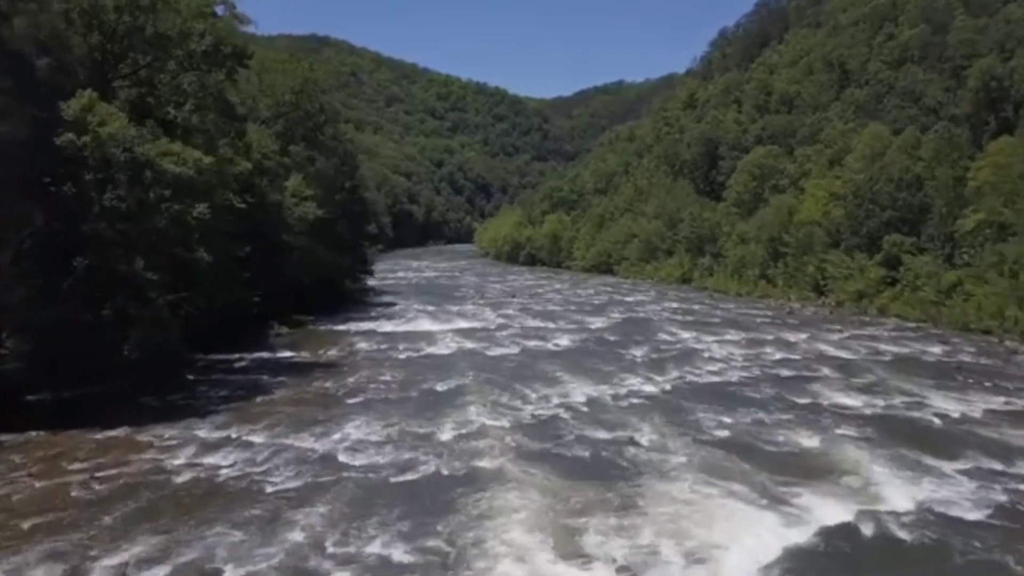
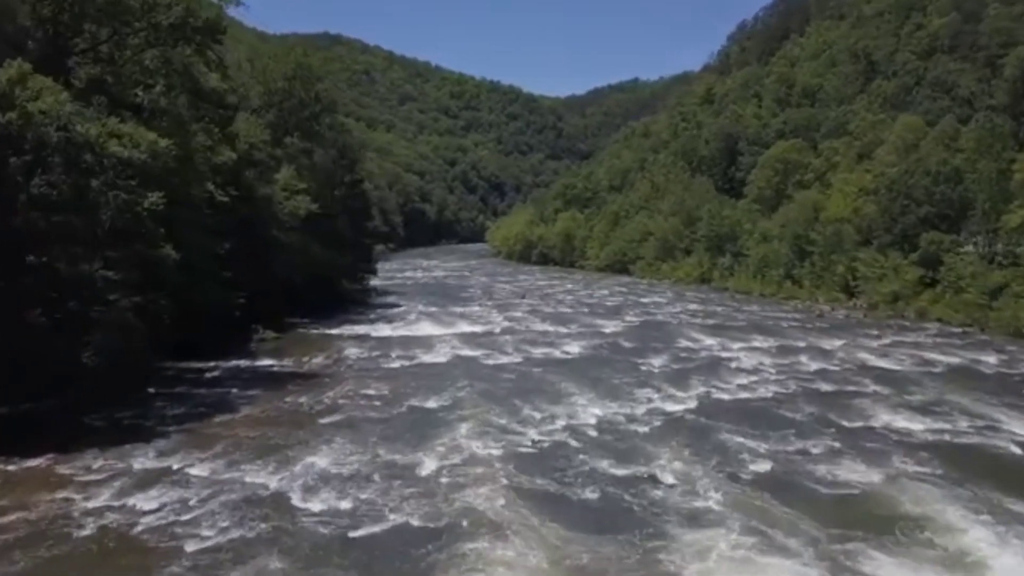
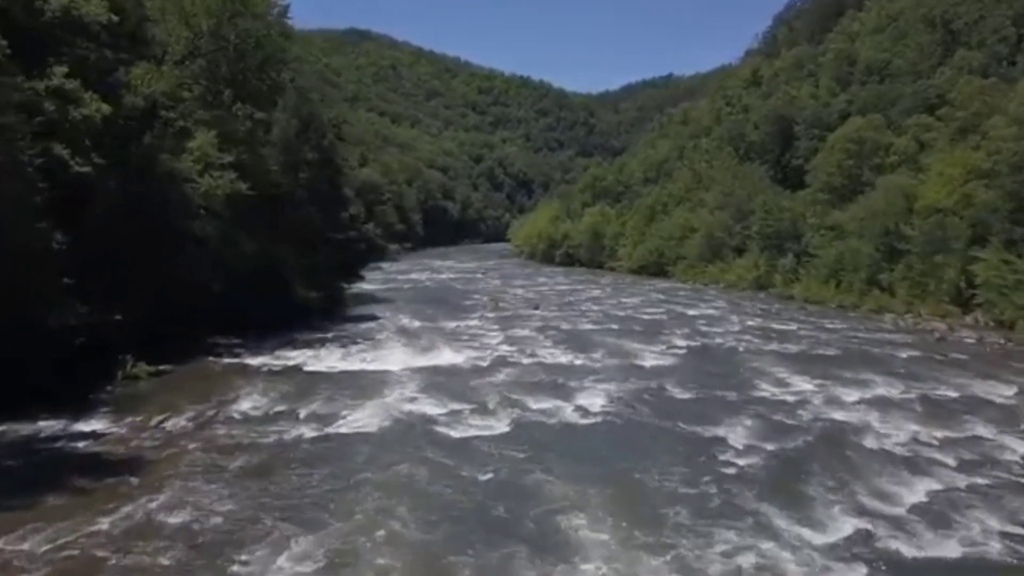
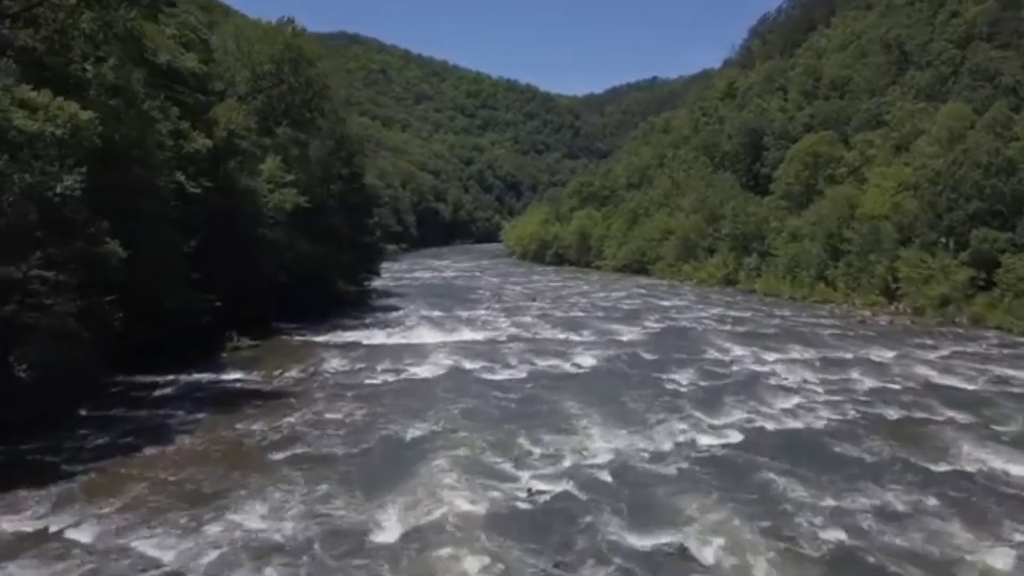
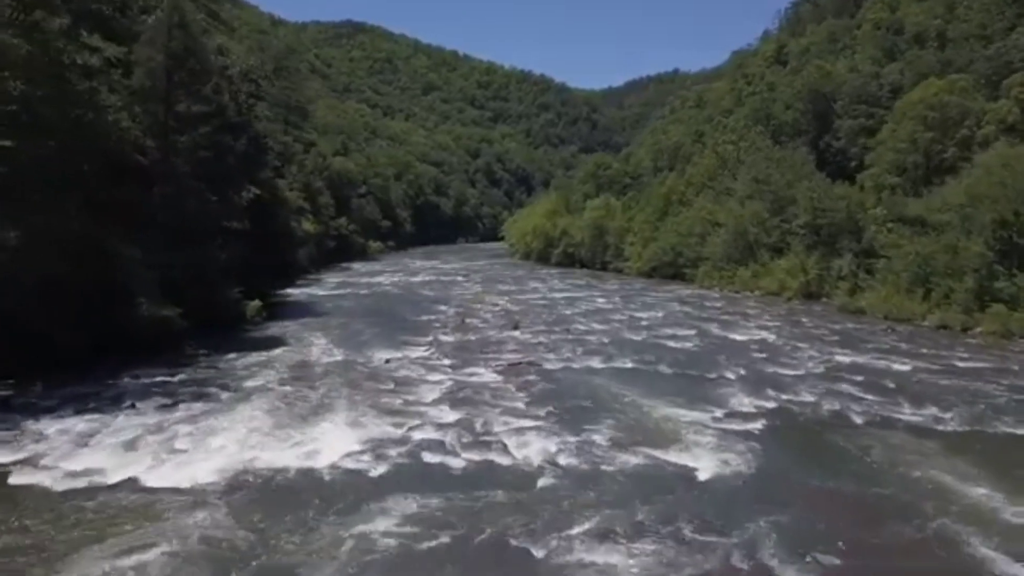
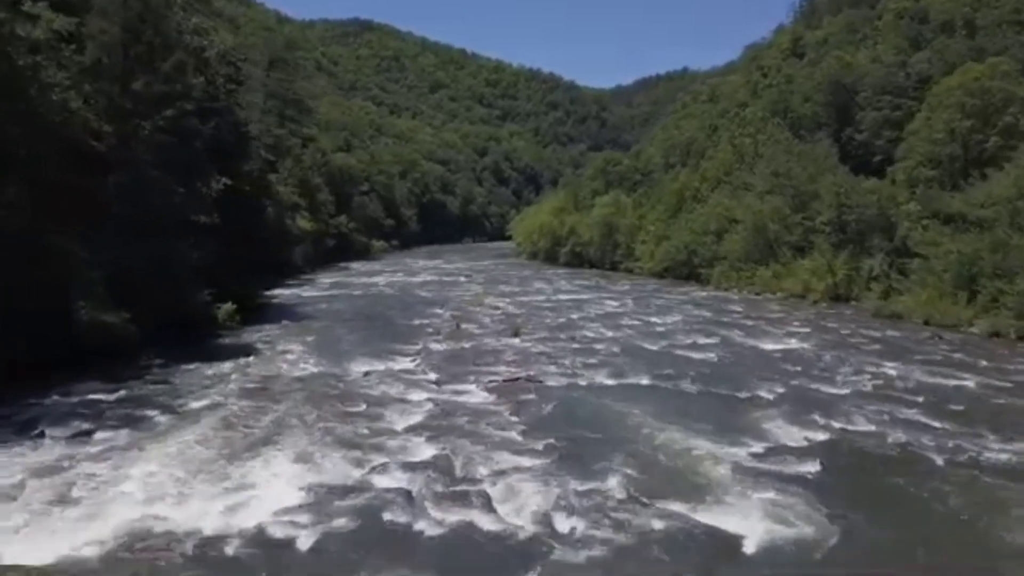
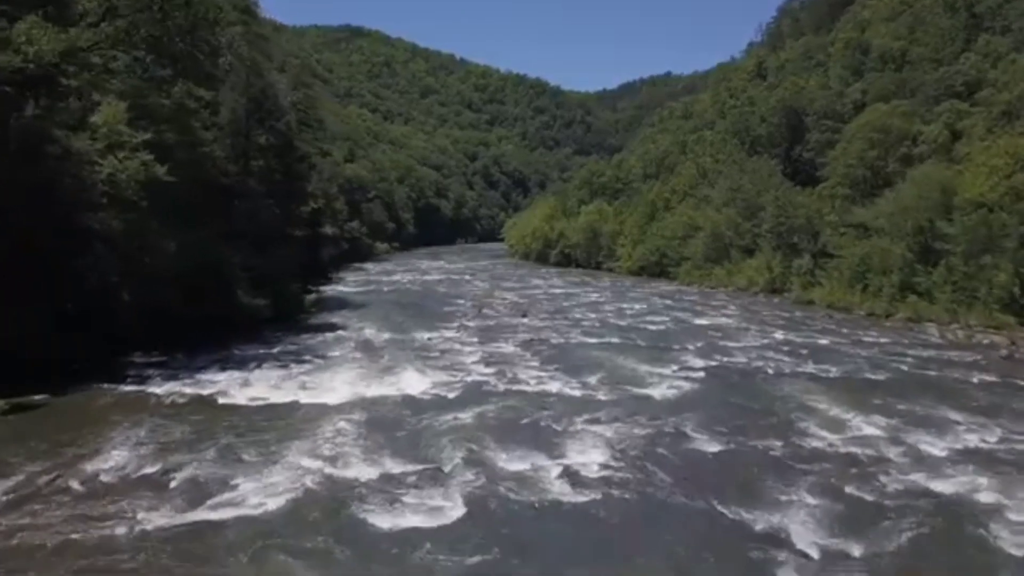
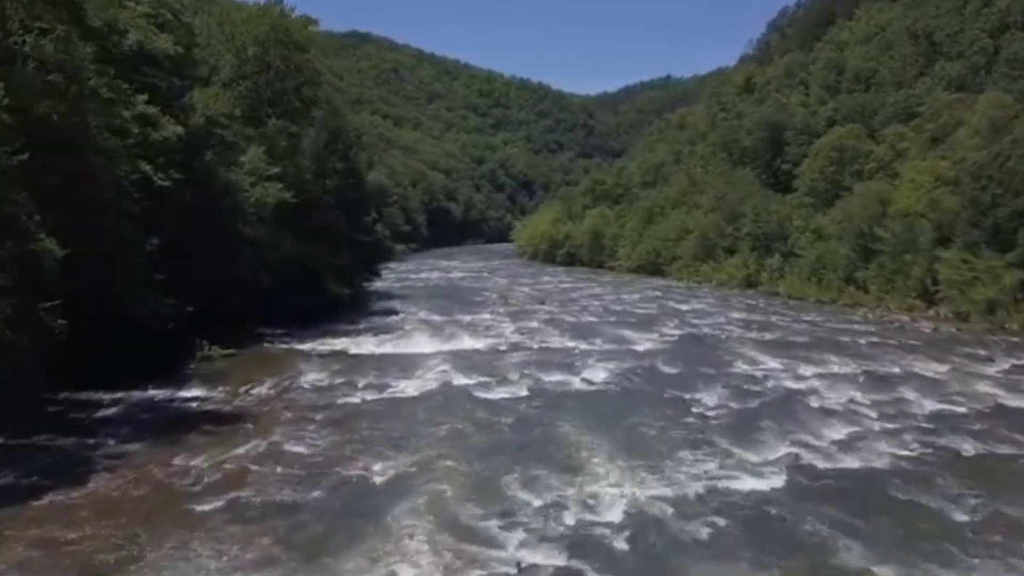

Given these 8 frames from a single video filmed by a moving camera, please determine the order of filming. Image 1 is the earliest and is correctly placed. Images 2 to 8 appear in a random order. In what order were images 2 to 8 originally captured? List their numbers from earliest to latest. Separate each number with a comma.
2, 4, 8, 3, 7, 5, 6
